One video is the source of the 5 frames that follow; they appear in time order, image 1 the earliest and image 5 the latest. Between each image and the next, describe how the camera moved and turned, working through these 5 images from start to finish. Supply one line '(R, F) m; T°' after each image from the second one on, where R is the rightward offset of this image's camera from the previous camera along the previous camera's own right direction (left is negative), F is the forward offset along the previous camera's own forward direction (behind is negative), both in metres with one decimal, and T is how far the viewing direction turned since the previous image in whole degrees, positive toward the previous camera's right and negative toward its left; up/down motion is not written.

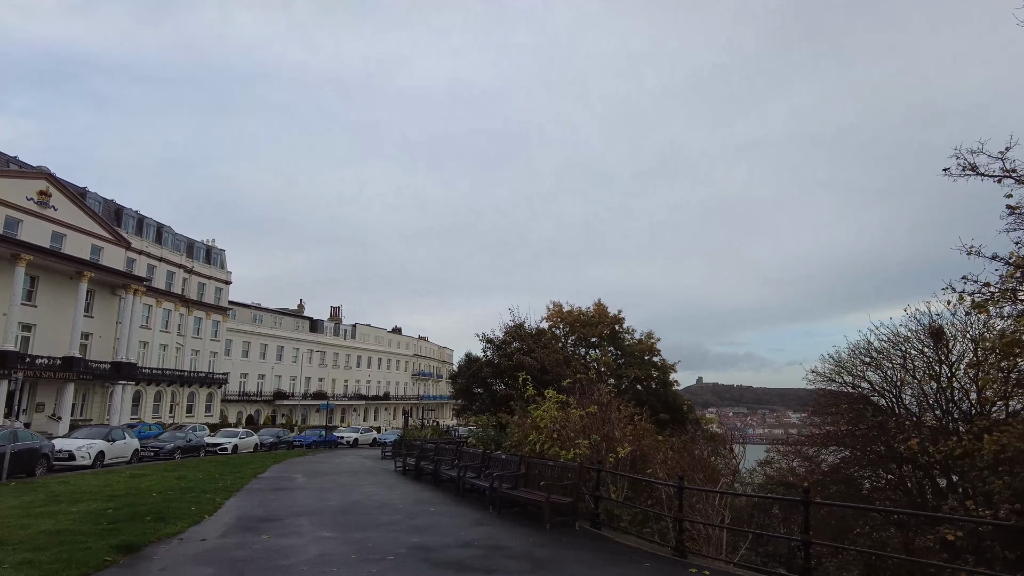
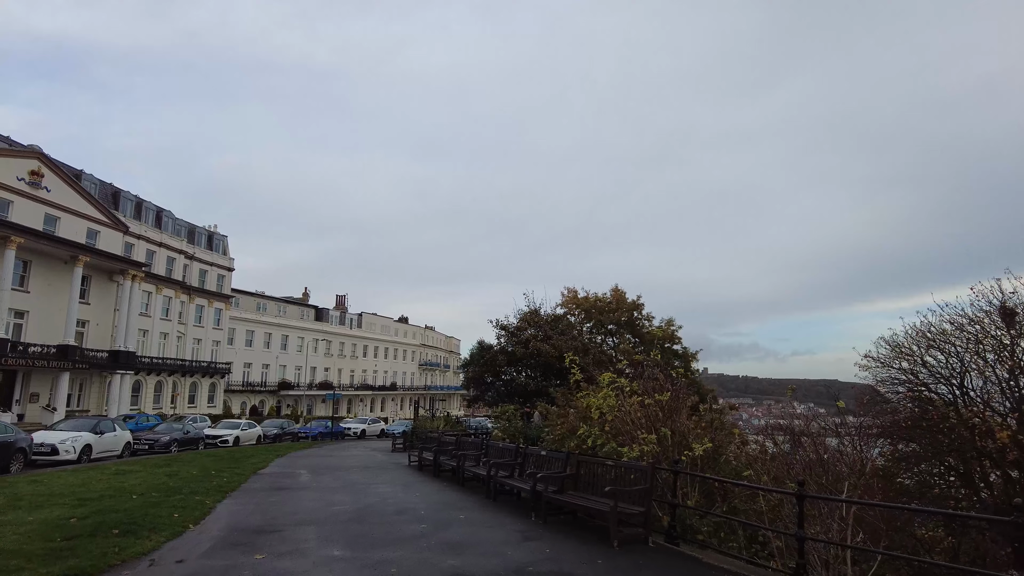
(-0.6, +1.7) m; 0°
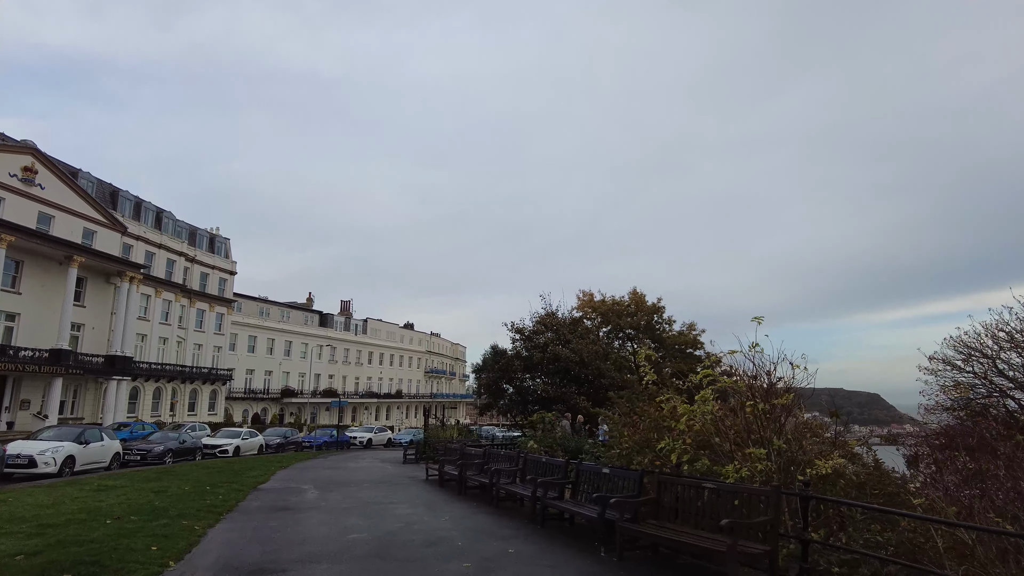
(-0.6, +1.6) m; 0°
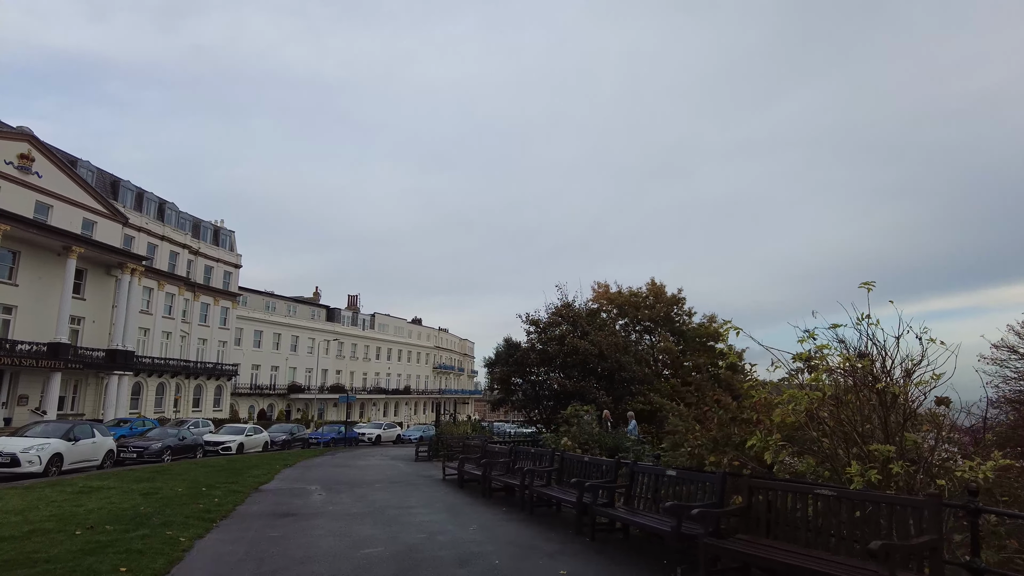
(-0.4, +1.3) m; -1°
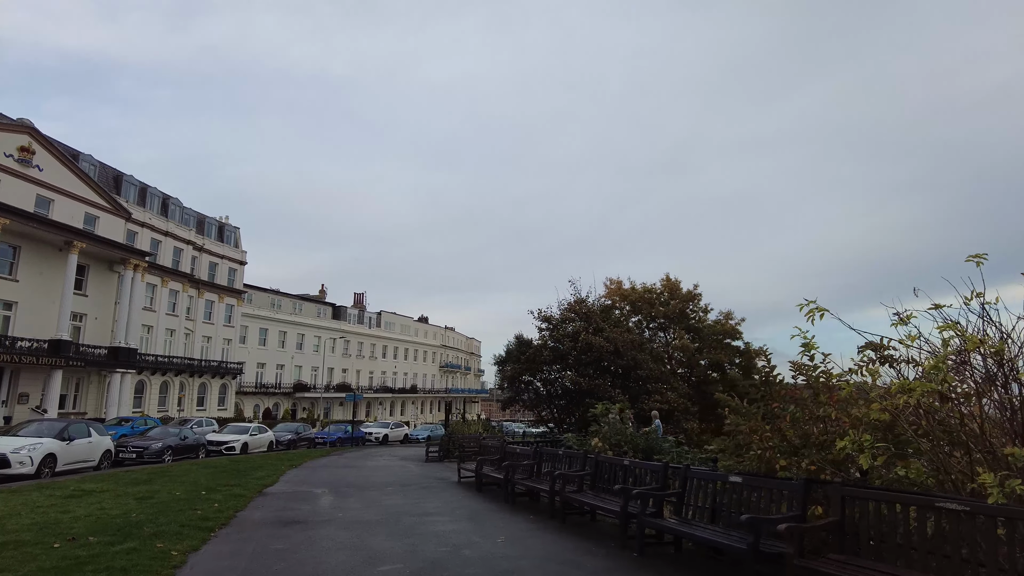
(-0.3, +0.8) m; 0°
